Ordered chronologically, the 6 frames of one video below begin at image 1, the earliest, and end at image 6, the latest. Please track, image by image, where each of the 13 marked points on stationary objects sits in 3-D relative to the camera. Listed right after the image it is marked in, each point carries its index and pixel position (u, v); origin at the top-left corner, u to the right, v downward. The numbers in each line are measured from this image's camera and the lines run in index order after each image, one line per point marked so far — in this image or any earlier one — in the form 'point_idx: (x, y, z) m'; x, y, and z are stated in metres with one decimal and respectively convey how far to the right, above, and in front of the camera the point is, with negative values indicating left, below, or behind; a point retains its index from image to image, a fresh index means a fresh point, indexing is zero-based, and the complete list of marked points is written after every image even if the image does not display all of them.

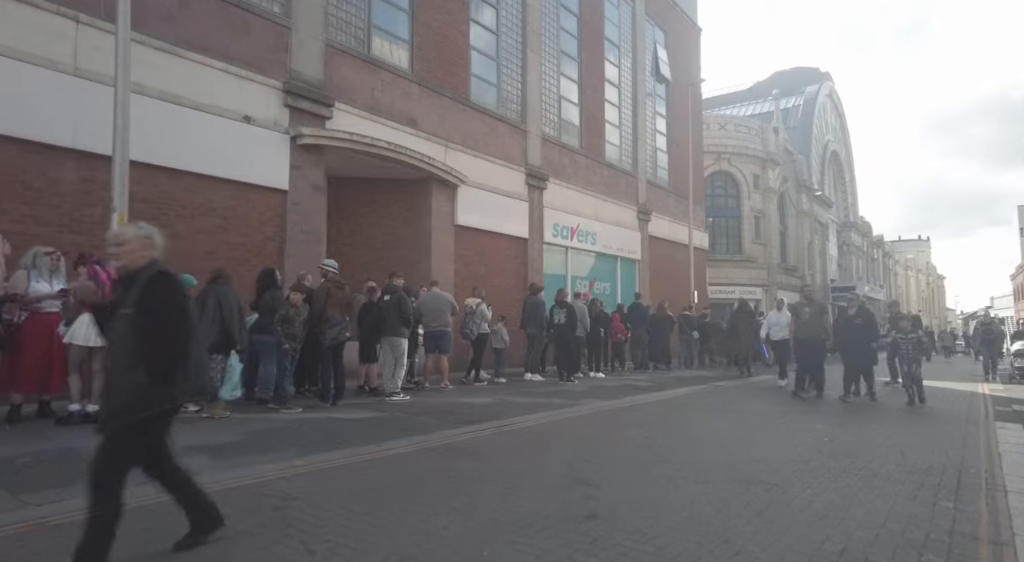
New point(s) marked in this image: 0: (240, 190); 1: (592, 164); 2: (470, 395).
0: (-4.2, +1.4, +10.6) m
1: (+2.3, +3.4, +19.6) m
2: (-0.6, -1.7, +10.4) m
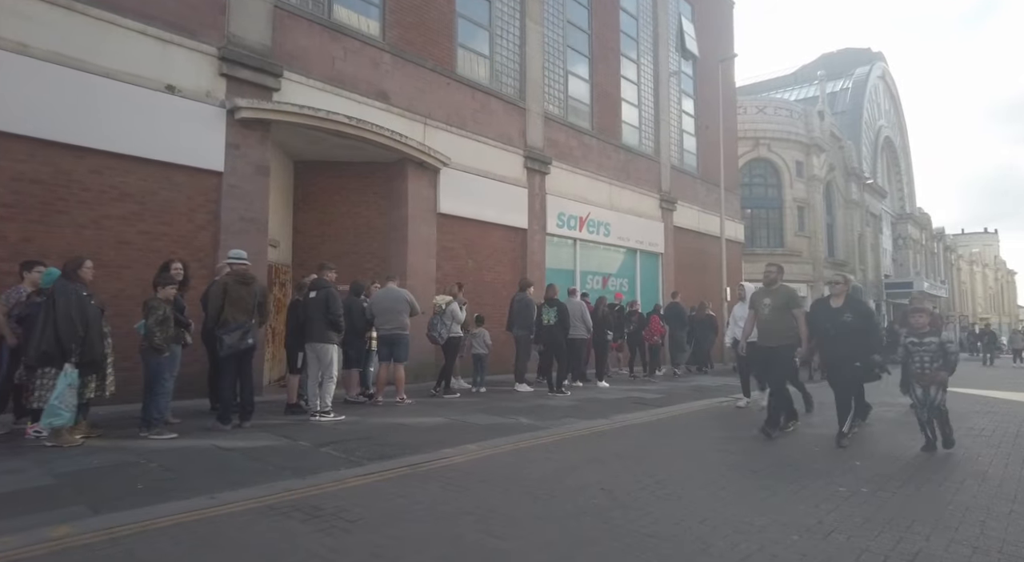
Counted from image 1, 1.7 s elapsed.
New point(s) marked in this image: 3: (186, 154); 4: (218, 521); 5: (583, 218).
0: (-4.7, +1.5, +9.1) m
1: (+2.4, +3.5, +17.7) m
2: (-1.1, -1.7, +8.7) m
3: (-4.4, +1.7, +9.3) m
4: (-1.8, -1.4, +4.1) m
5: (+1.7, +1.5, +16.7) m
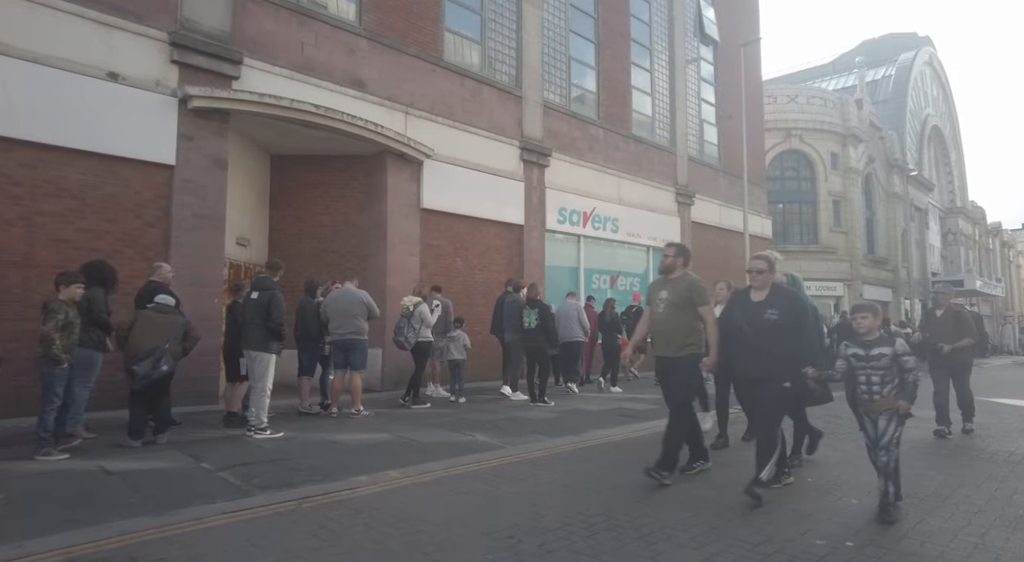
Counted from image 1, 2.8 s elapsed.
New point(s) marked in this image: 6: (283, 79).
0: (-5.1, +1.4, +8.5) m
1: (+2.4, +3.5, +16.6) m
2: (-1.5, -1.7, +7.8) m
3: (-4.8, +1.7, +8.7) m
4: (-2.5, -1.4, +3.3) m
5: (+1.7, +1.6, +15.7) m
6: (-3.5, +3.0, +10.3) m
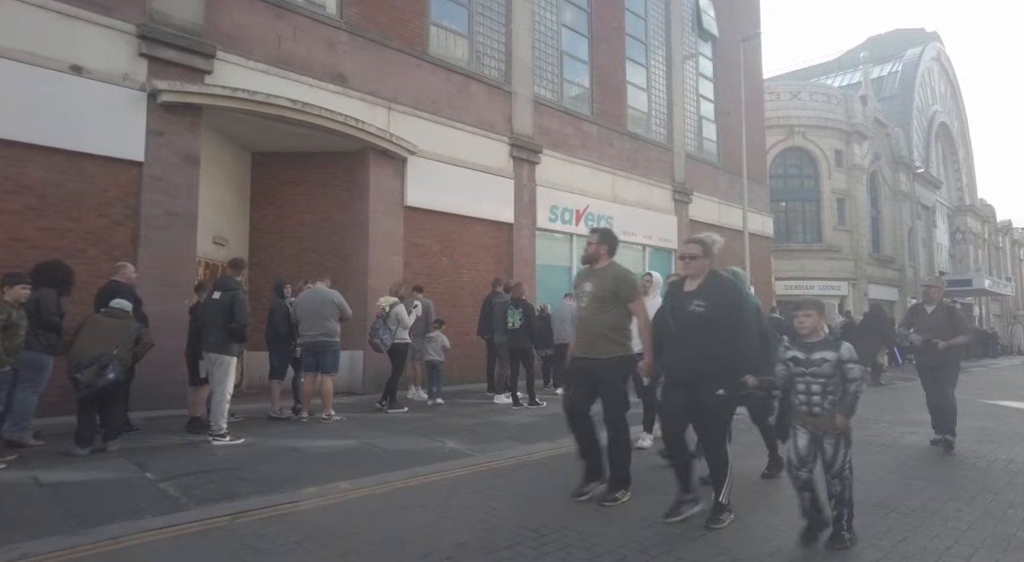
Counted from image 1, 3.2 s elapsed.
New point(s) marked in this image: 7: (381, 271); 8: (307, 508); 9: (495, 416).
0: (-5.3, +1.4, +8.2) m
1: (+2.2, +3.5, +16.3) m
2: (-1.8, -1.7, +7.5) m
3: (-5.1, +1.7, +8.4) m
4: (-2.8, -1.4, +3.0) m
5: (+1.5, +1.6, +15.3) m
6: (-3.7, +3.0, +10.0) m
7: (-2.2, +0.2, +11.4) m
8: (-1.4, -1.5, +4.6) m
9: (-0.2, -1.7, +8.8) m
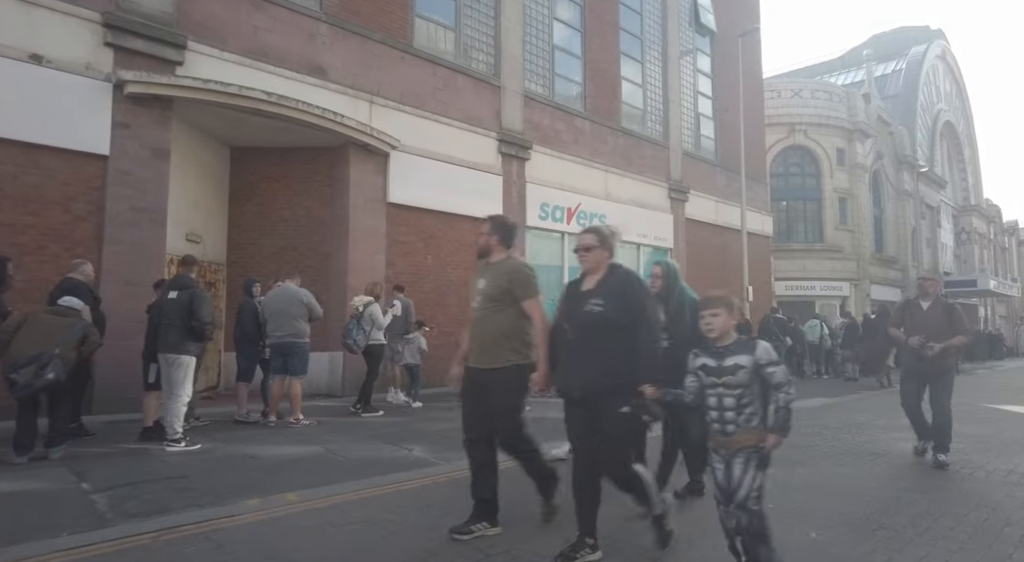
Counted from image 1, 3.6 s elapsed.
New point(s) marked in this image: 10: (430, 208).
0: (-5.6, +1.5, +7.9) m
1: (+2.0, +3.5, +15.9) m
2: (-2.1, -1.6, +7.2) m
3: (-5.3, +1.8, +8.1) m
4: (-3.1, -1.4, +2.7) m
5: (+1.3, +1.6, +15.0) m
6: (-4.0, +3.1, +9.7) m
7: (-2.4, +0.2, +11.0) m
8: (-1.7, -1.5, +4.2) m
9: (-0.5, -1.7, +8.5) m
10: (-1.5, +1.3, +12.1) m
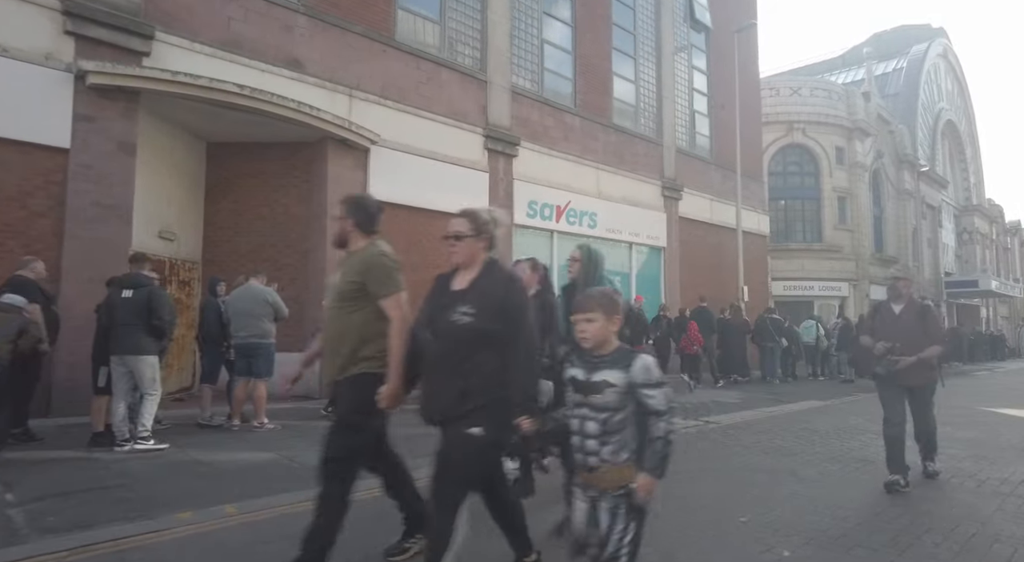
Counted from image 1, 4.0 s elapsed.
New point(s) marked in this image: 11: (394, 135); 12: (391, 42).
0: (-5.9, +1.5, +7.6) m
1: (+1.8, +3.5, +15.6) m
2: (-2.4, -1.6, +6.9) m
3: (-5.6, +1.8, +7.8) m
4: (-3.4, -1.4, +2.4) m
5: (+1.1, +1.6, +14.6) m
6: (-4.2, +3.1, +9.4) m
7: (-2.7, +0.2, +10.7) m
8: (-2.0, -1.5, +3.9) m
9: (-0.8, -1.7, +8.2) m
10: (-1.7, +1.3, +11.8) m
11: (-2.0, +2.5, +11.5) m
12: (-2.1, +4.1, +11.6) m
